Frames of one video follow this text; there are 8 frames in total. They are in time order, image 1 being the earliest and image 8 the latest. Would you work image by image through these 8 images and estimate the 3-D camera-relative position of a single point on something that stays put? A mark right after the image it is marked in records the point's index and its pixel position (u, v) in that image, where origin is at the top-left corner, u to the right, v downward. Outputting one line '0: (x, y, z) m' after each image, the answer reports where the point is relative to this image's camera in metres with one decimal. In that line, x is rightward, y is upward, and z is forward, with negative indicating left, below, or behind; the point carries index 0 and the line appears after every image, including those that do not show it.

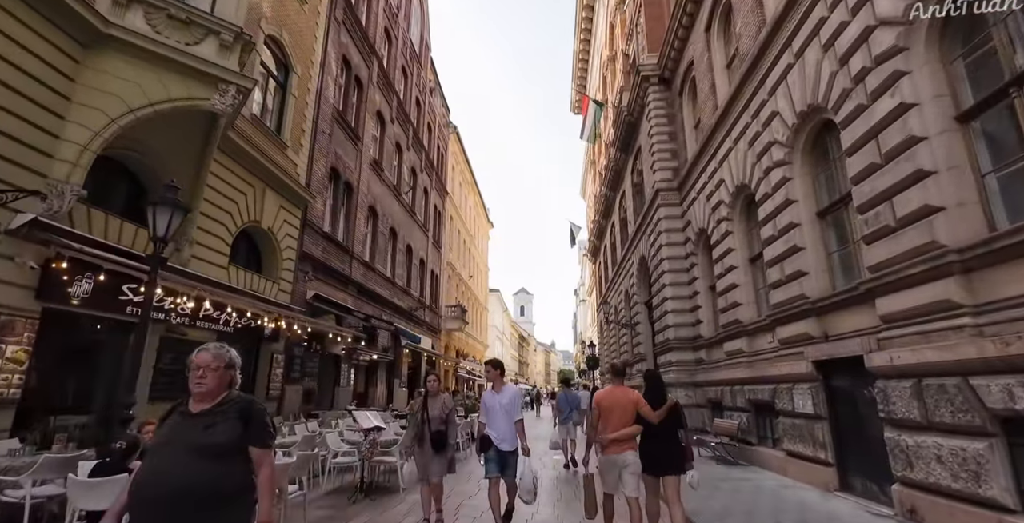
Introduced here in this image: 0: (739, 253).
0: (+5.1, +0.2, +10.6) m
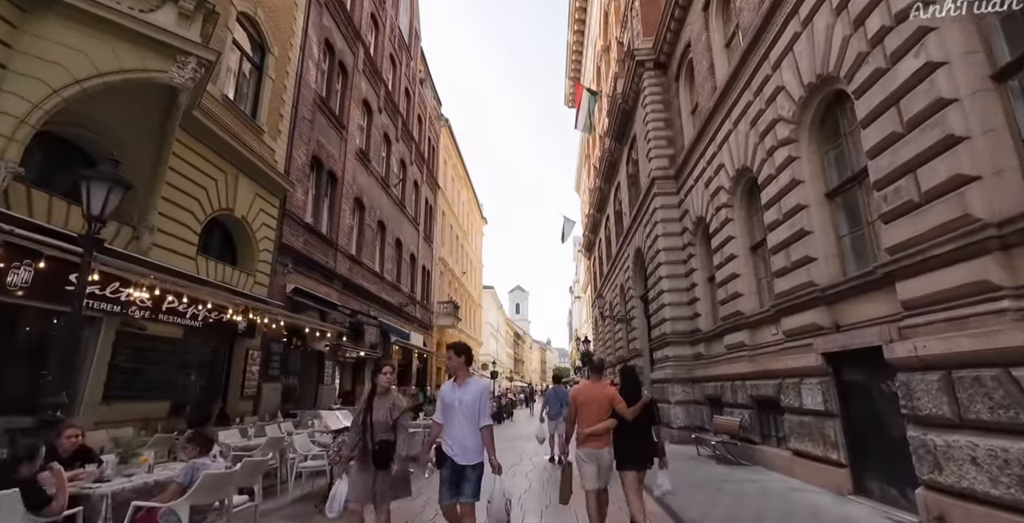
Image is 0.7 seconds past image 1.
0: (+4.8, +0.4, +10.0) m
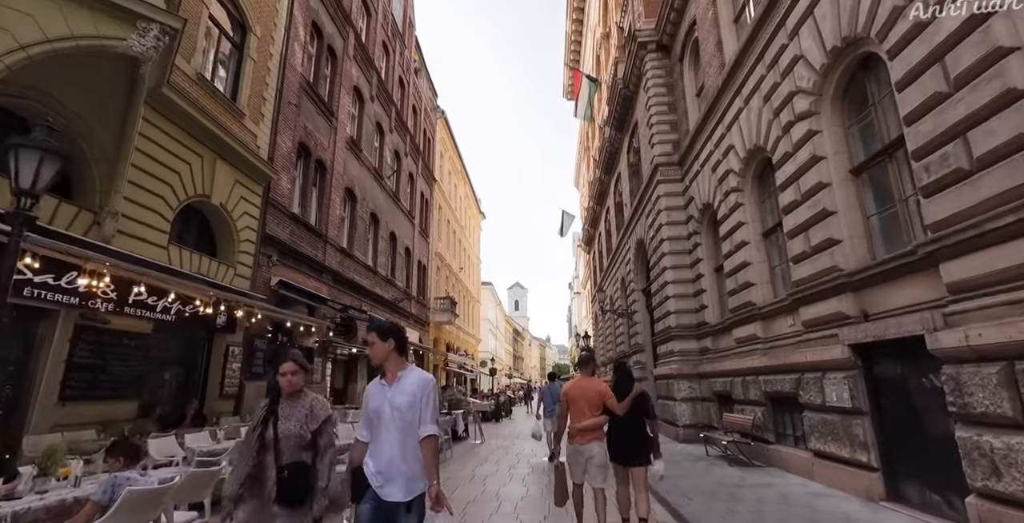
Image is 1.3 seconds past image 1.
0: (+4.7, +0.7, +9.4) m
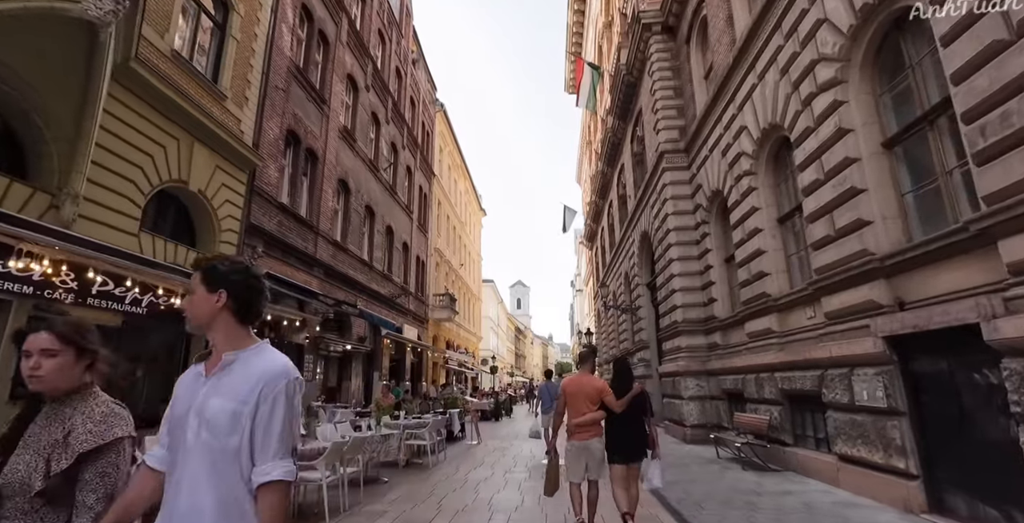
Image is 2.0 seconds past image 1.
0: (+4.7, +0.9, +8.7) m
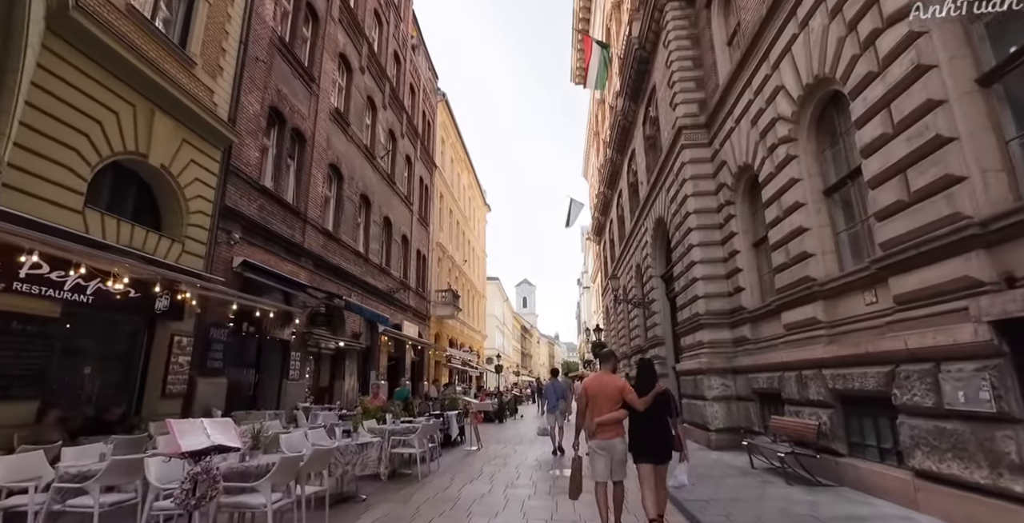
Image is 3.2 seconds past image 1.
0: (+4.7, +1.2, +7.5) m
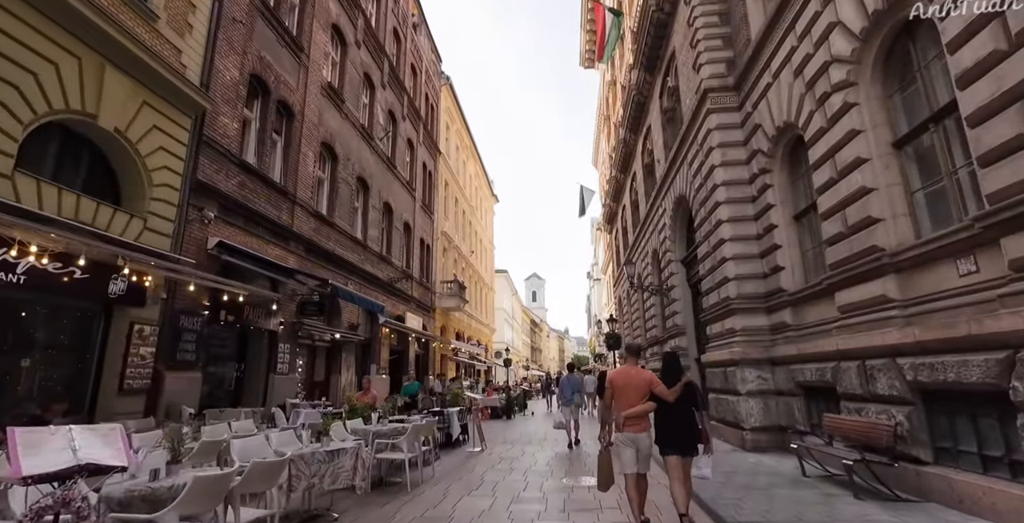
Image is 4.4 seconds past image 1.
0: (+4.8, +1.7, +6.2) m
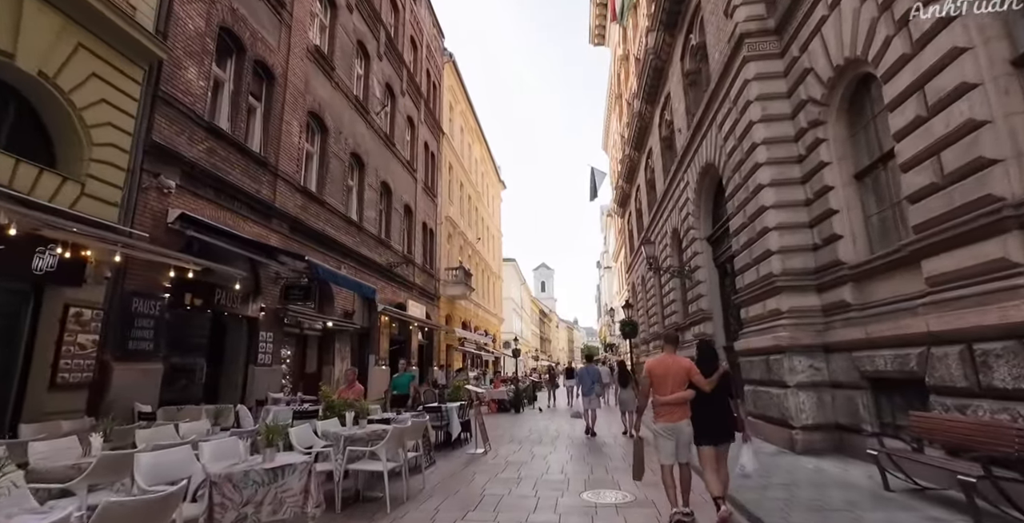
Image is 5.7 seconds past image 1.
0: (+4.8, +2.1, +4.8) m
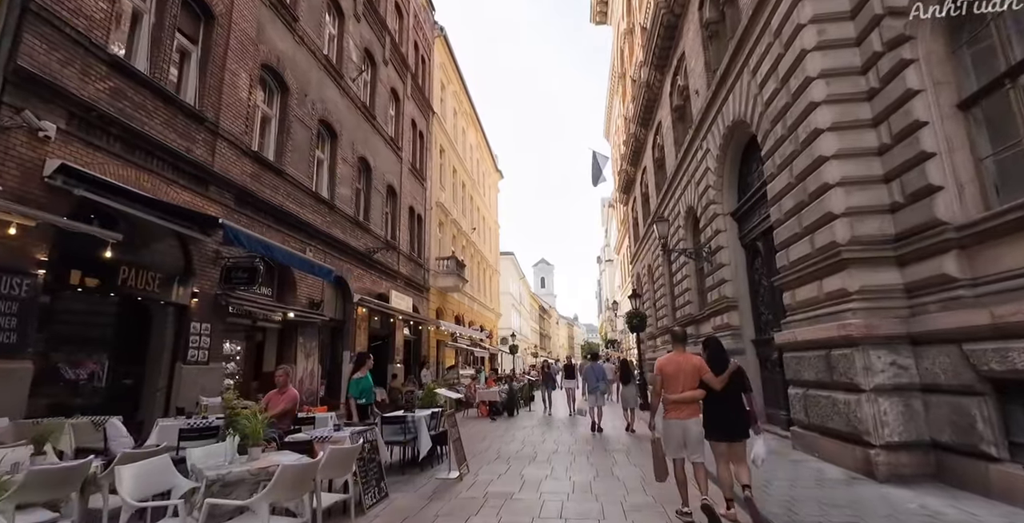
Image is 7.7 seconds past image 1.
0: (+4.6, +2.6, +2.8) m
